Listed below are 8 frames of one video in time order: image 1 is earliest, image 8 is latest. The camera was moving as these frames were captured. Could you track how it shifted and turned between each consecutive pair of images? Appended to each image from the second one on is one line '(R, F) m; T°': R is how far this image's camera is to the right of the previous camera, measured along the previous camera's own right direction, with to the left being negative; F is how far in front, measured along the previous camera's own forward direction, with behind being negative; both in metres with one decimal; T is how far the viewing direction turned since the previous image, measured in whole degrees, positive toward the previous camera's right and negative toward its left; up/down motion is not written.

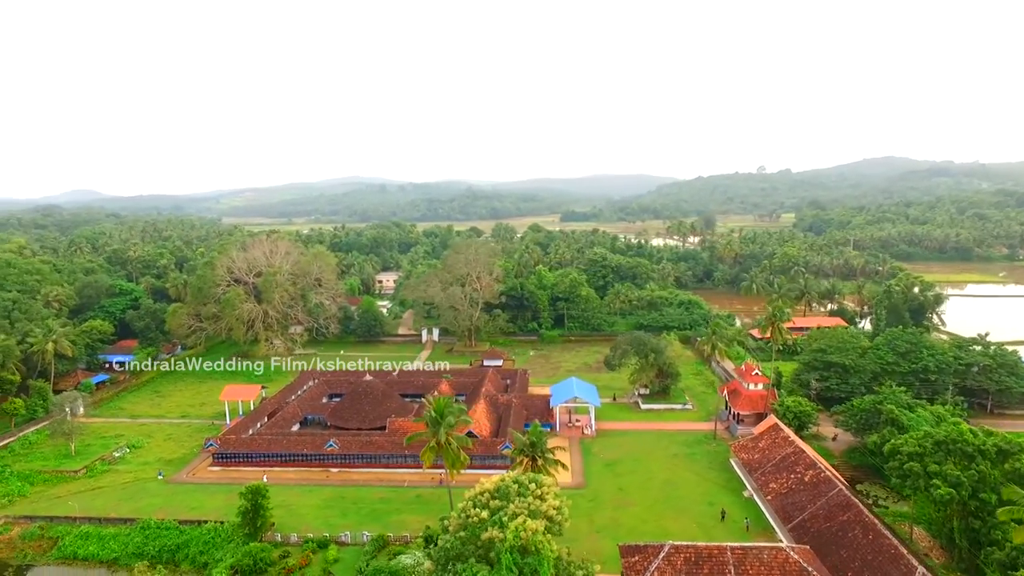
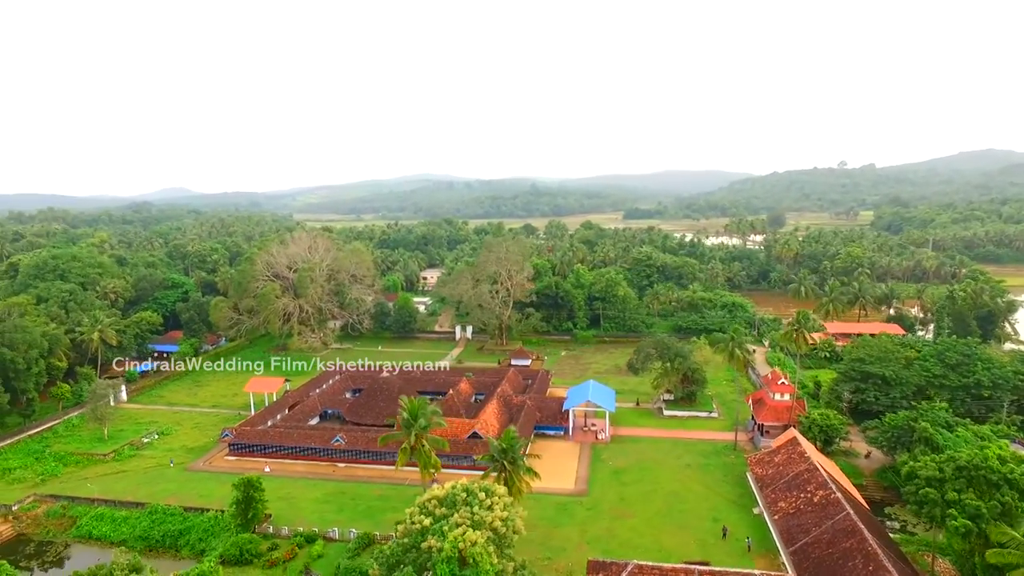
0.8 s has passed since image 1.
(+3.3, +0.8) m; -6°
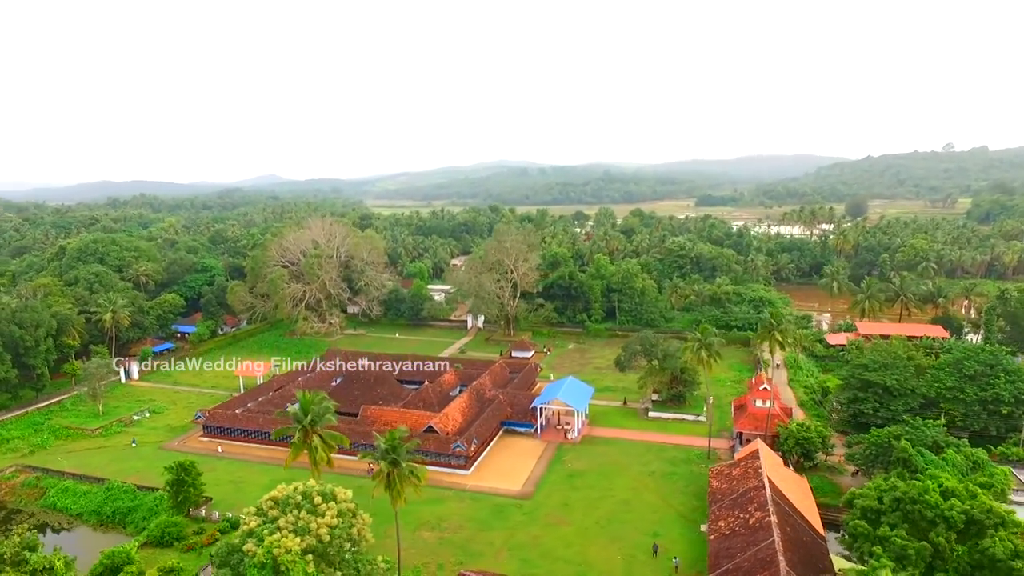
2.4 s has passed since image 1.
(+6.4, +1.7) m; -7°
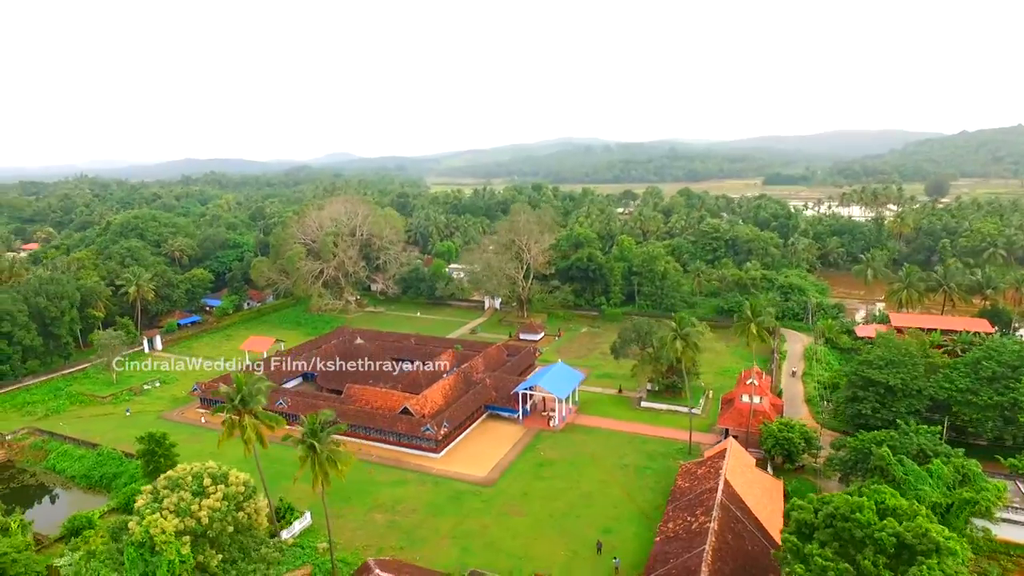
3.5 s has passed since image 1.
(+4.7, +1.1) m; -6°
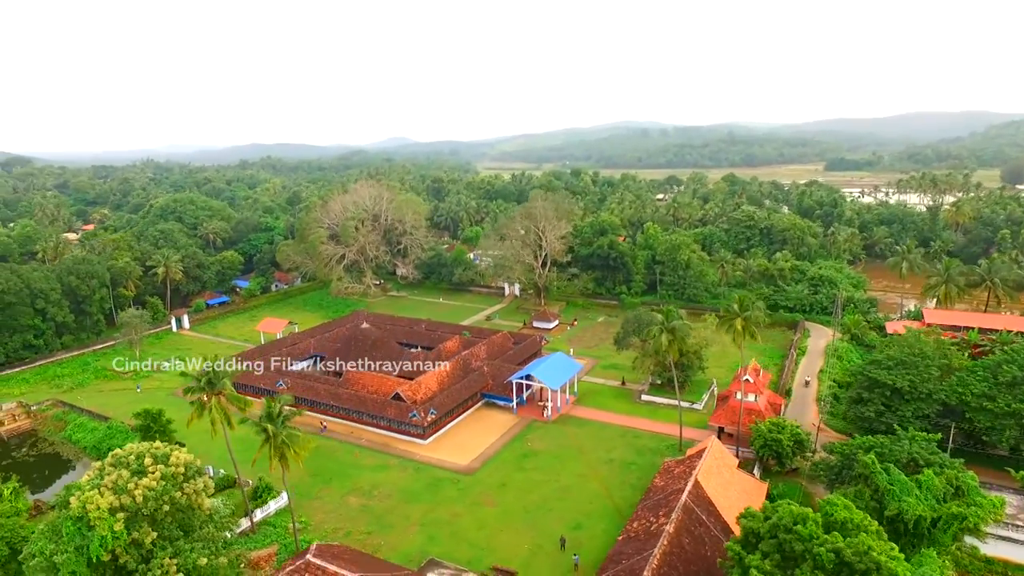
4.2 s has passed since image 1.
(+3.3, +0.6) m; -5°
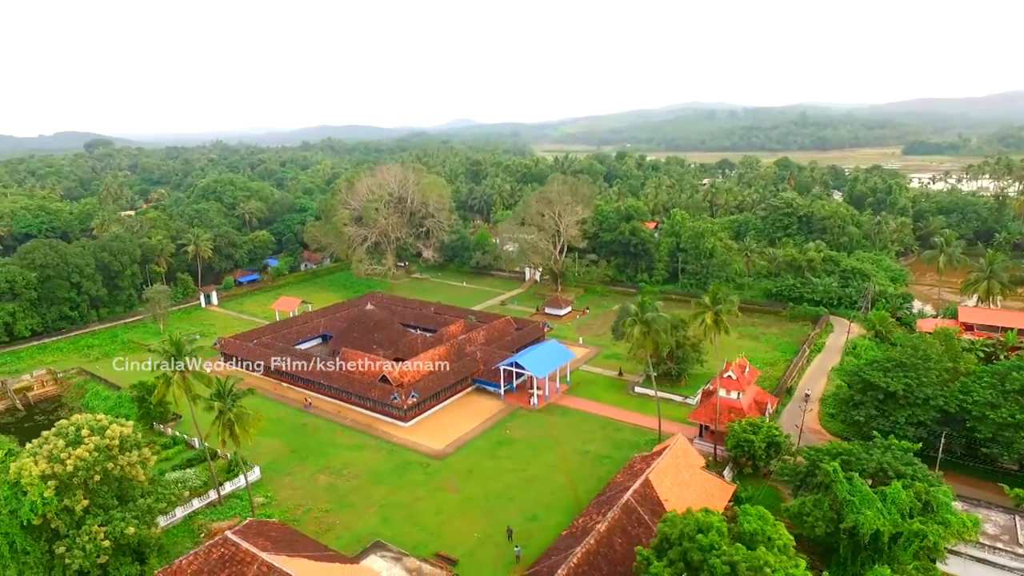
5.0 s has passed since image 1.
(+4.1, +0.6) m; -6°
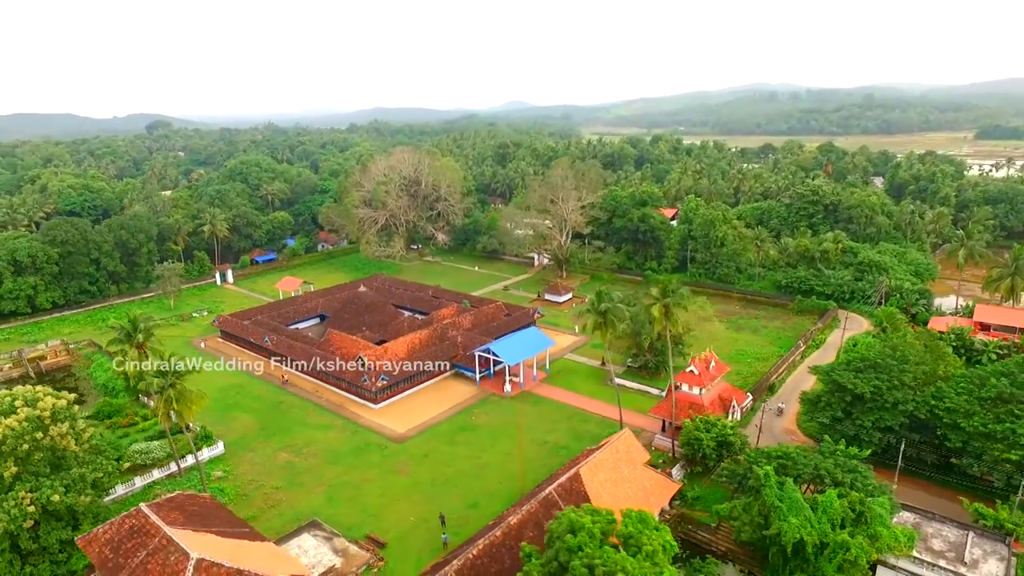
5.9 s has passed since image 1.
(+4.2, +0.5) m; -5°
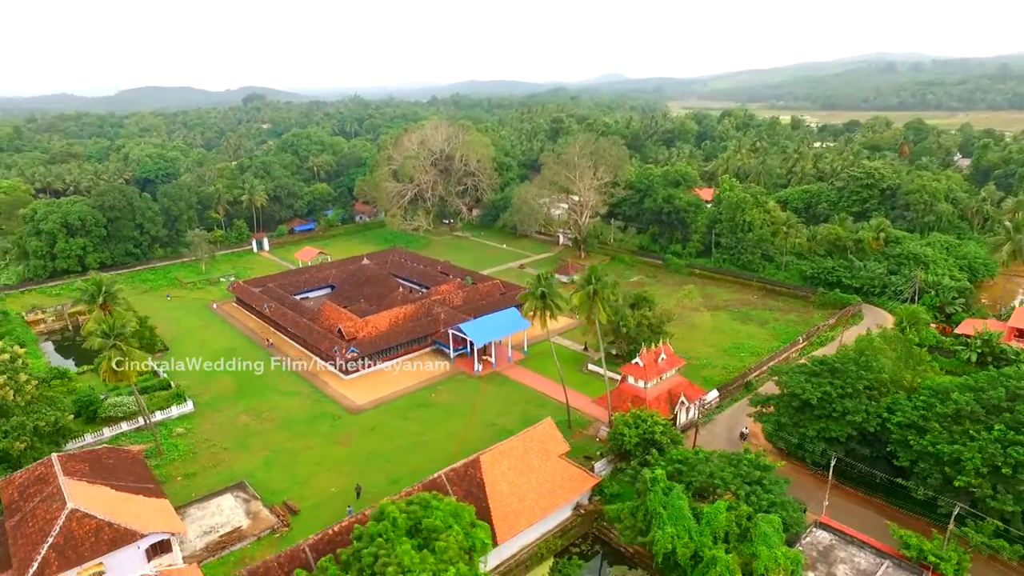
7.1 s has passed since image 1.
(+6.3, +1.0) m; -8°
